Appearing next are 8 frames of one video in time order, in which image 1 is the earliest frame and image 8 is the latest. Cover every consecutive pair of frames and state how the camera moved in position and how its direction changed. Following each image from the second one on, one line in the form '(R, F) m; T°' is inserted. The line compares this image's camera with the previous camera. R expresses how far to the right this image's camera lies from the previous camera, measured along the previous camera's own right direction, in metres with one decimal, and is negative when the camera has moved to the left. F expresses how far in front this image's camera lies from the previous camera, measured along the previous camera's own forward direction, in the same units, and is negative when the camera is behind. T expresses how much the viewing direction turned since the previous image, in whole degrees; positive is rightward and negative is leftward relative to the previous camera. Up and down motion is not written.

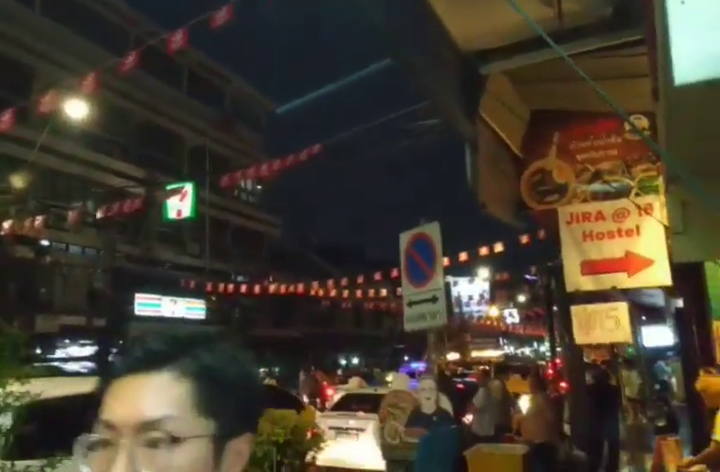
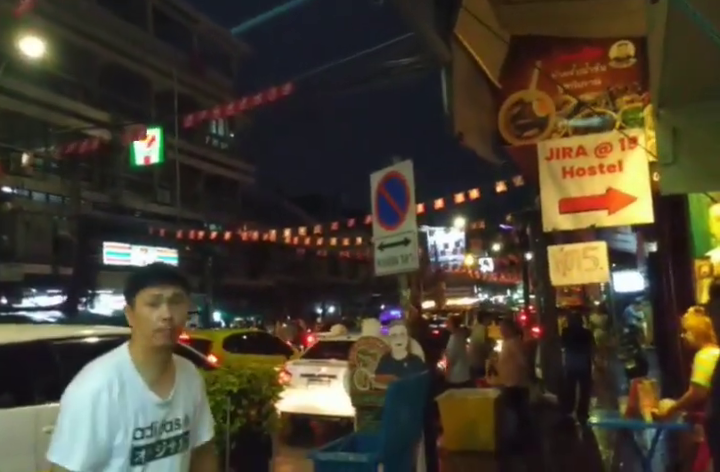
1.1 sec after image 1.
(+0.1, +0.4) m; +2°
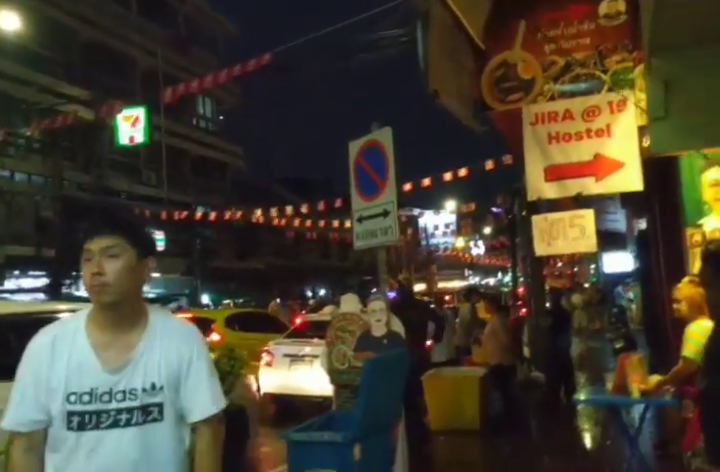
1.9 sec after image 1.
(+0.2, +0.3) m; +1°
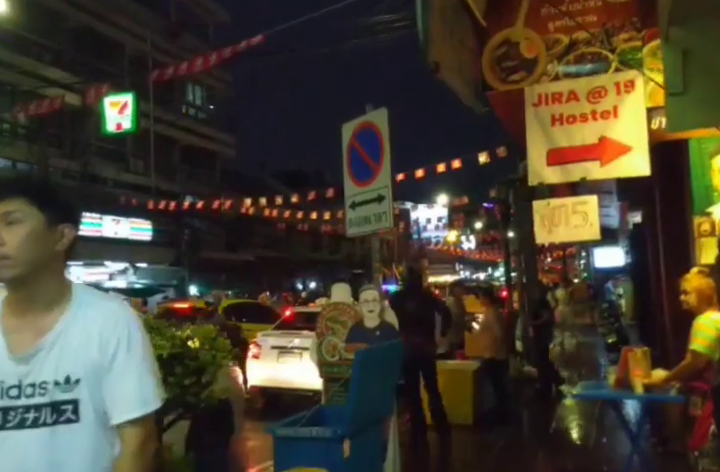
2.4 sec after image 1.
(0.0, +0.3) m; +1°
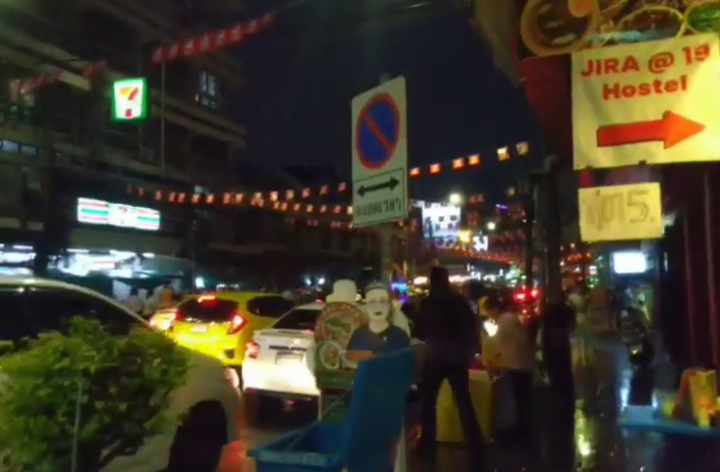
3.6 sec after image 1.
(0.0, +0.9) m; -1°
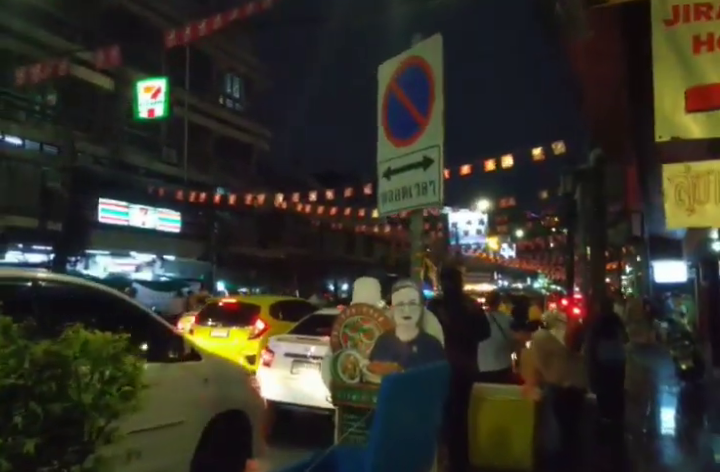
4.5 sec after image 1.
(0.0, +0.8) m; -2°
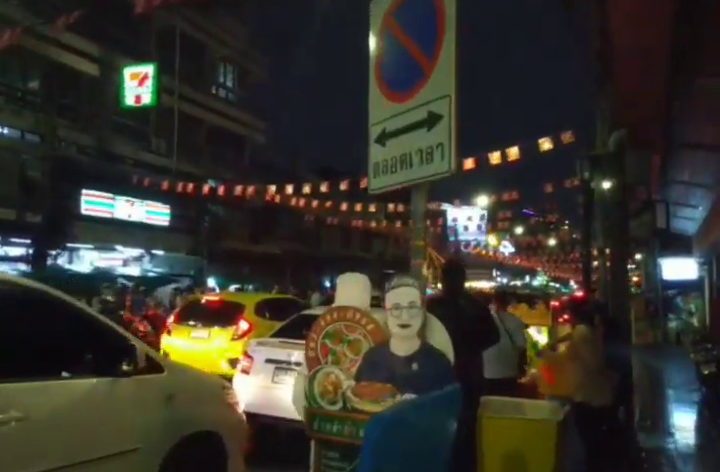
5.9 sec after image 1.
(+0.1, +1.1) m; 0°
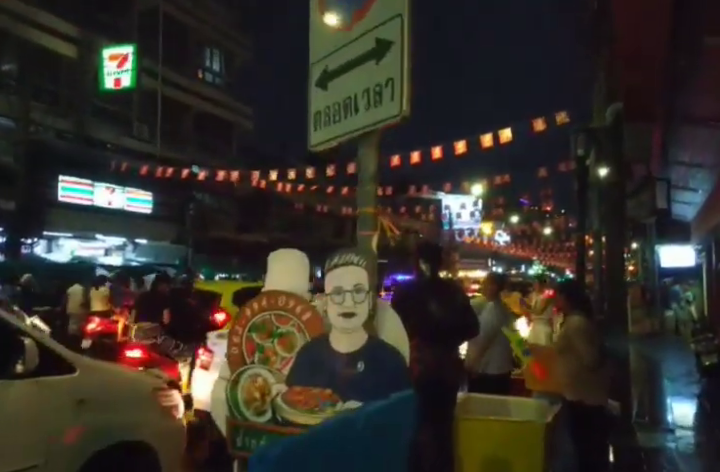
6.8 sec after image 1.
(+0.3, +0.7) m; 0°
